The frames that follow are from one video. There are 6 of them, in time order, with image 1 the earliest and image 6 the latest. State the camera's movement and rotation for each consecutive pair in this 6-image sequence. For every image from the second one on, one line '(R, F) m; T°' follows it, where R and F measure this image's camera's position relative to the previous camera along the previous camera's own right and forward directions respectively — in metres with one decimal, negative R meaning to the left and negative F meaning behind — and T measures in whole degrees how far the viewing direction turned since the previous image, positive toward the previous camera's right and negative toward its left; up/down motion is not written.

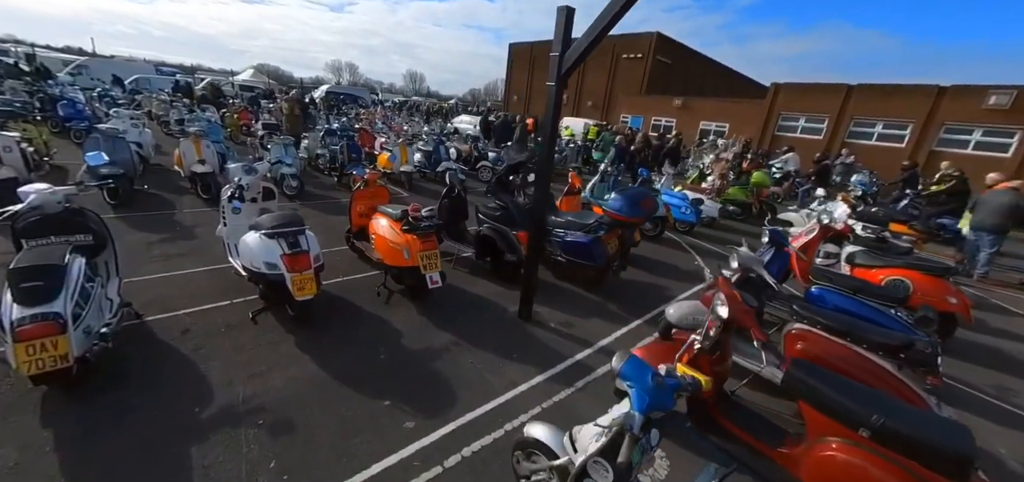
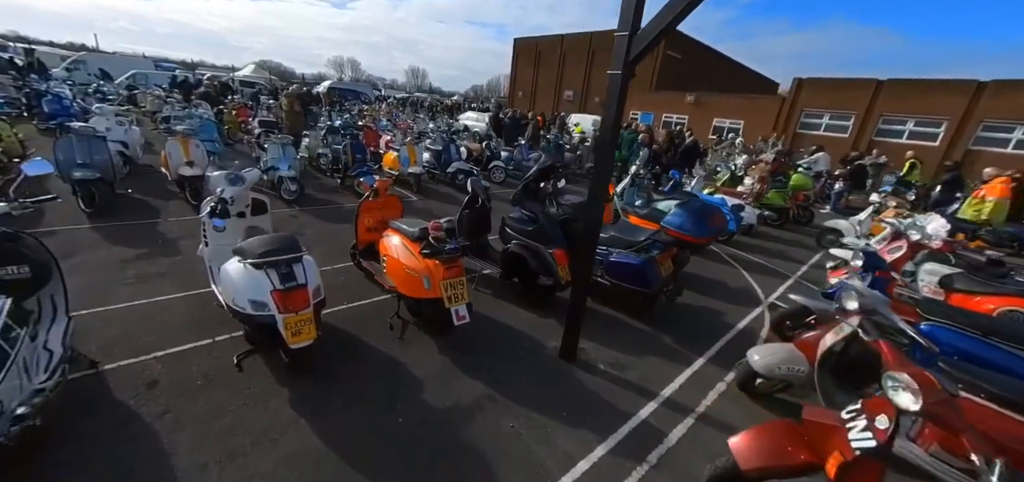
(-0.3, +0.7) m; 0°
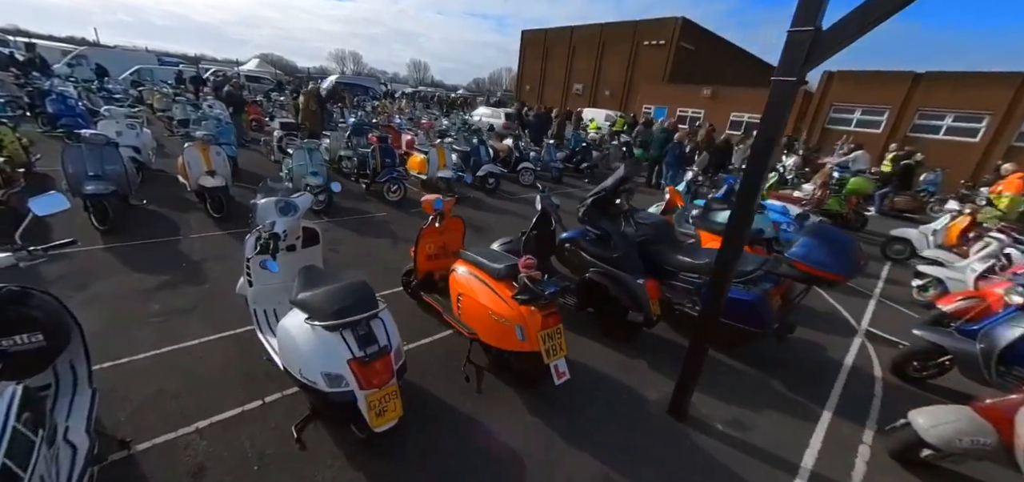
(-0.7, +0.6) m; 0°
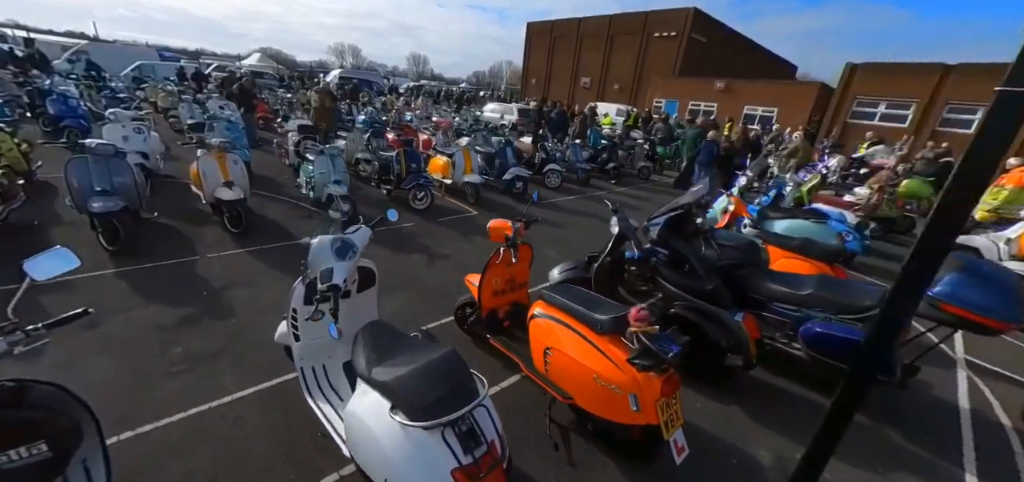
(-0.6, +0.5) m; 0°
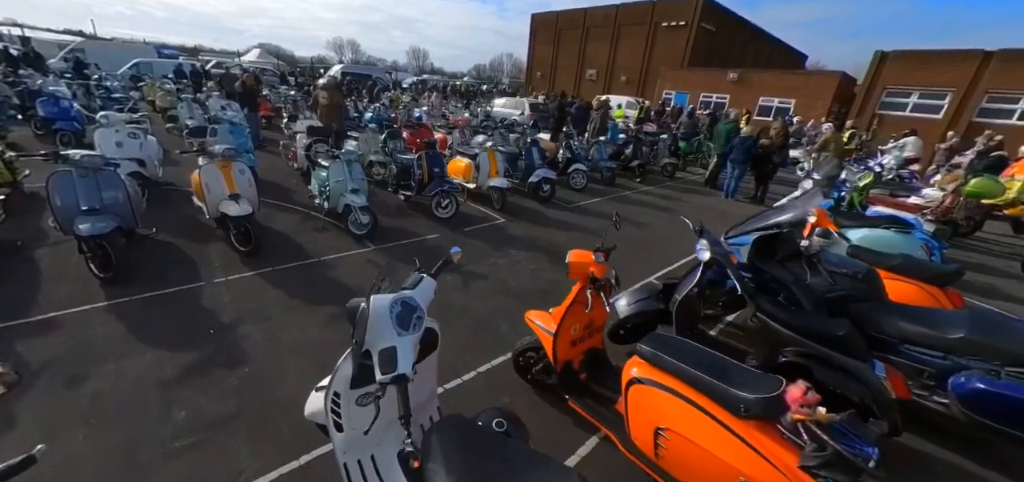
(-0.5, +0.6) m; 0°
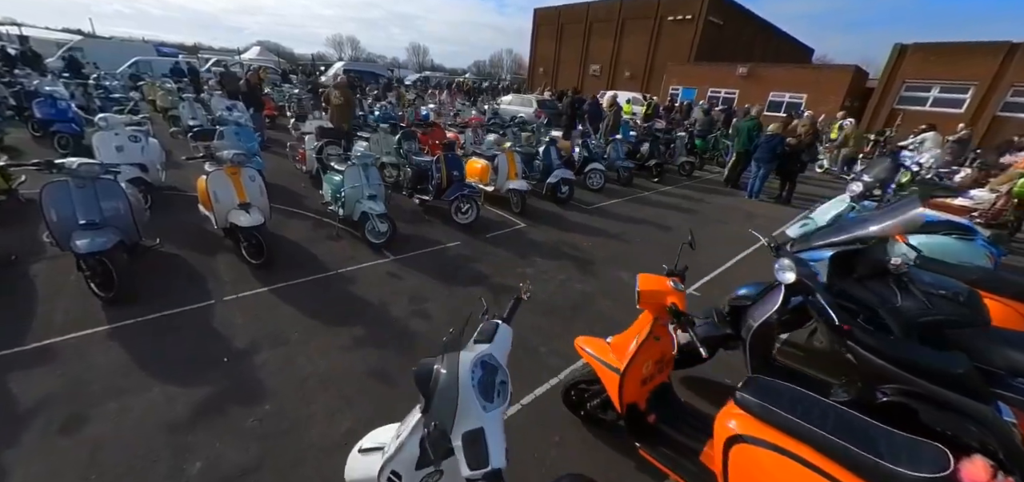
(-0.3, +0.3) m; 0°
